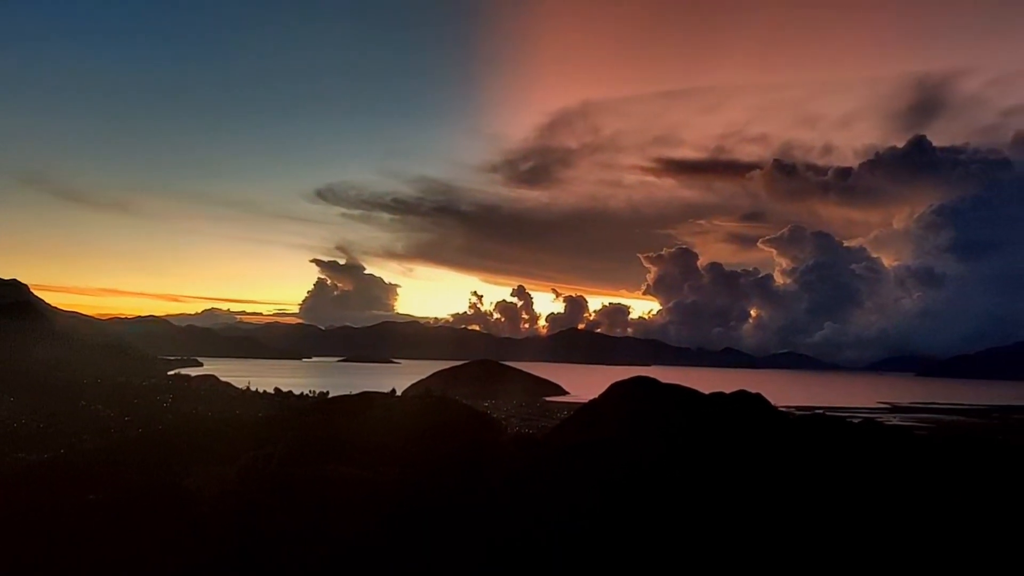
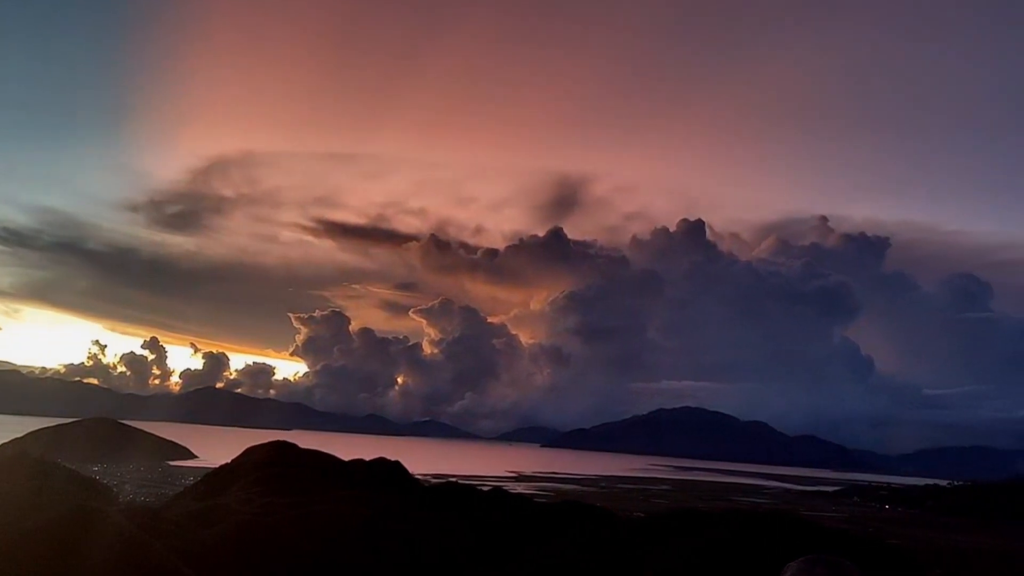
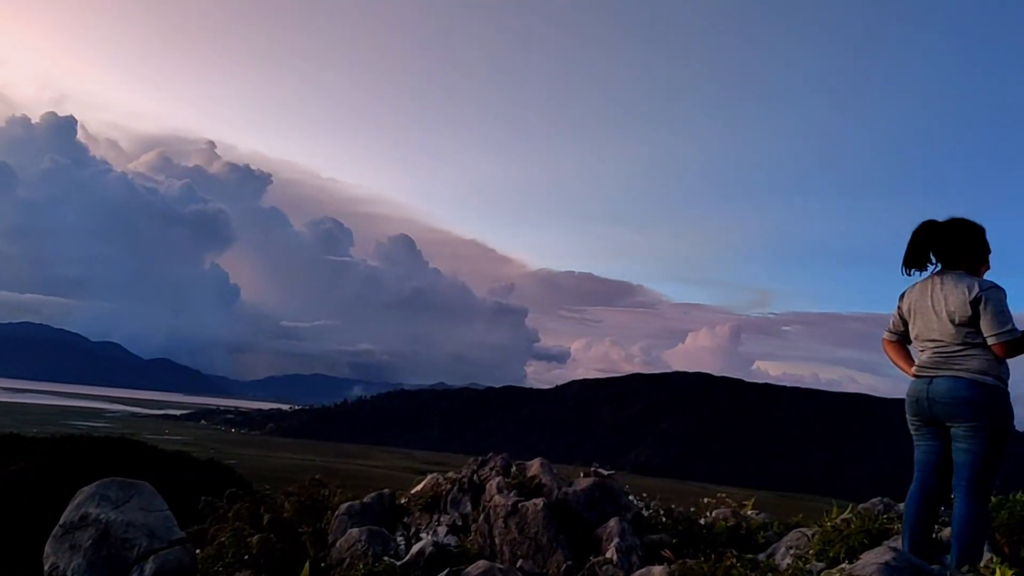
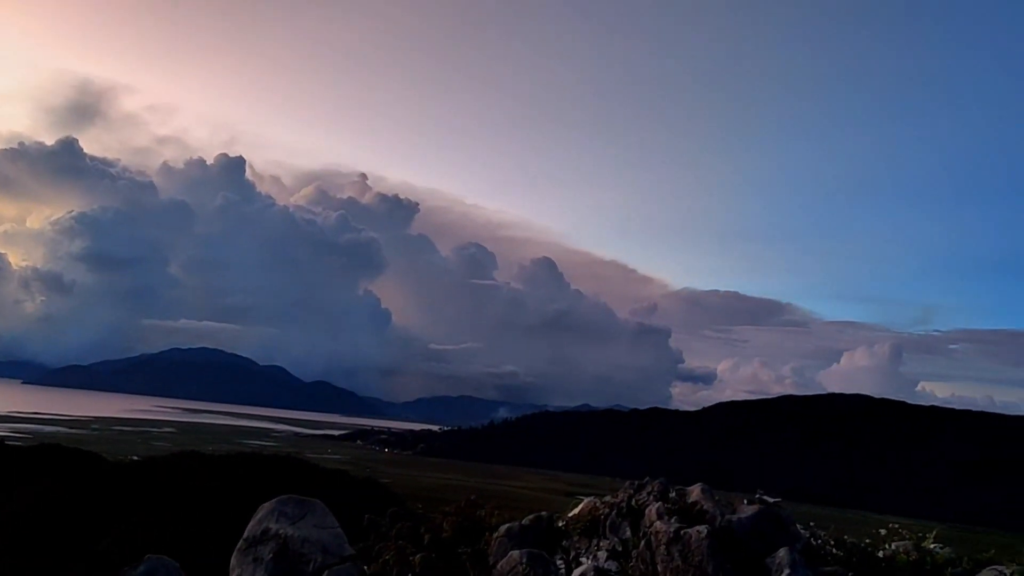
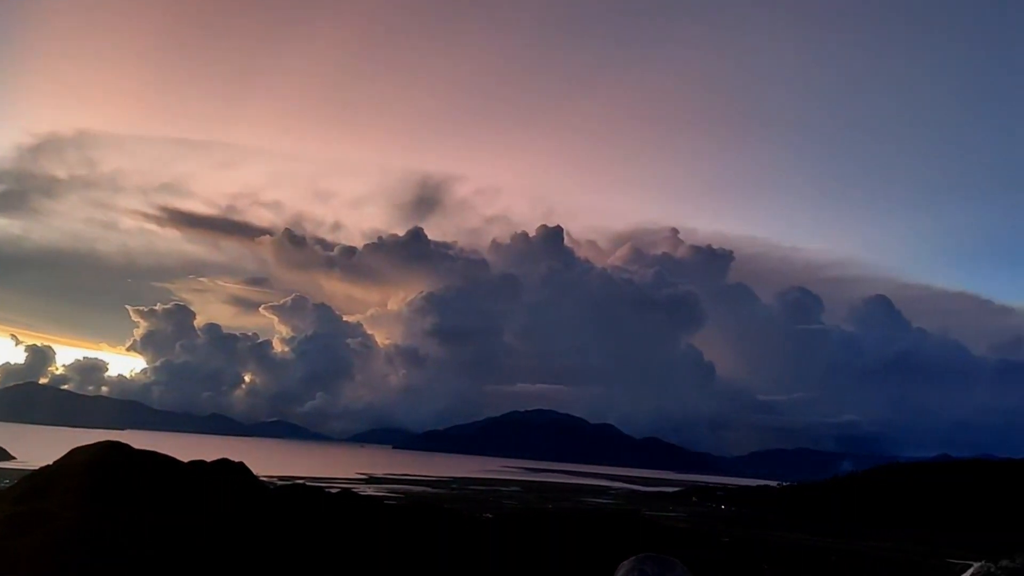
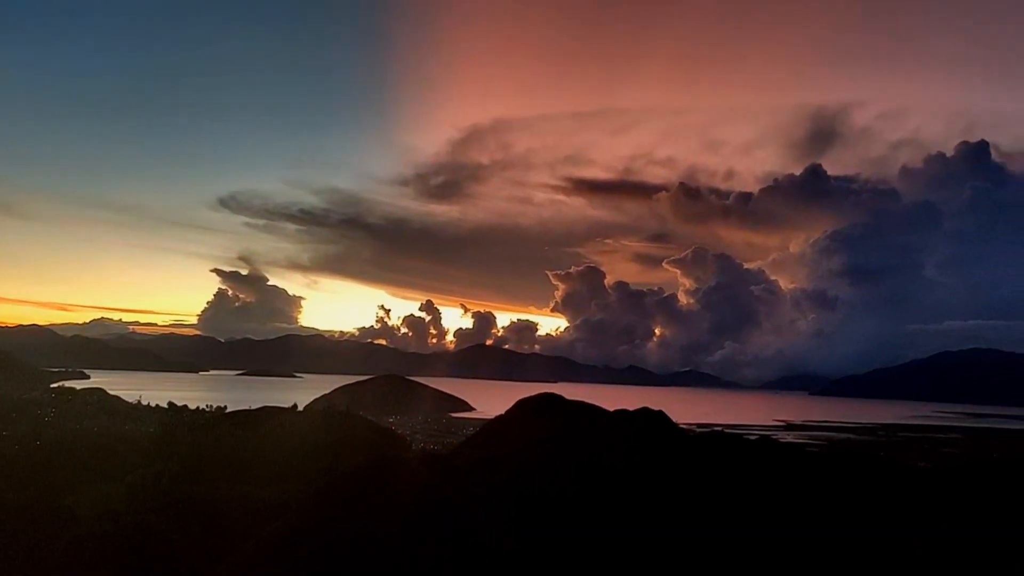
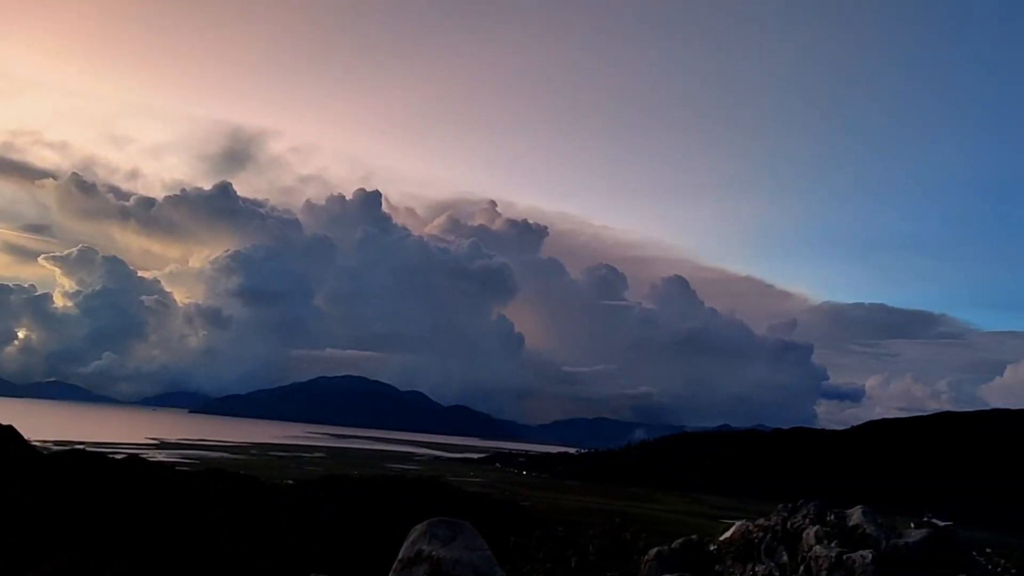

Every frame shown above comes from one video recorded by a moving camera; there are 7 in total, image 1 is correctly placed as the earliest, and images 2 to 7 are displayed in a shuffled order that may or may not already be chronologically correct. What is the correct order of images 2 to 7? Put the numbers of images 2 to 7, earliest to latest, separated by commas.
6, 2, 5, 7, 4, 3
